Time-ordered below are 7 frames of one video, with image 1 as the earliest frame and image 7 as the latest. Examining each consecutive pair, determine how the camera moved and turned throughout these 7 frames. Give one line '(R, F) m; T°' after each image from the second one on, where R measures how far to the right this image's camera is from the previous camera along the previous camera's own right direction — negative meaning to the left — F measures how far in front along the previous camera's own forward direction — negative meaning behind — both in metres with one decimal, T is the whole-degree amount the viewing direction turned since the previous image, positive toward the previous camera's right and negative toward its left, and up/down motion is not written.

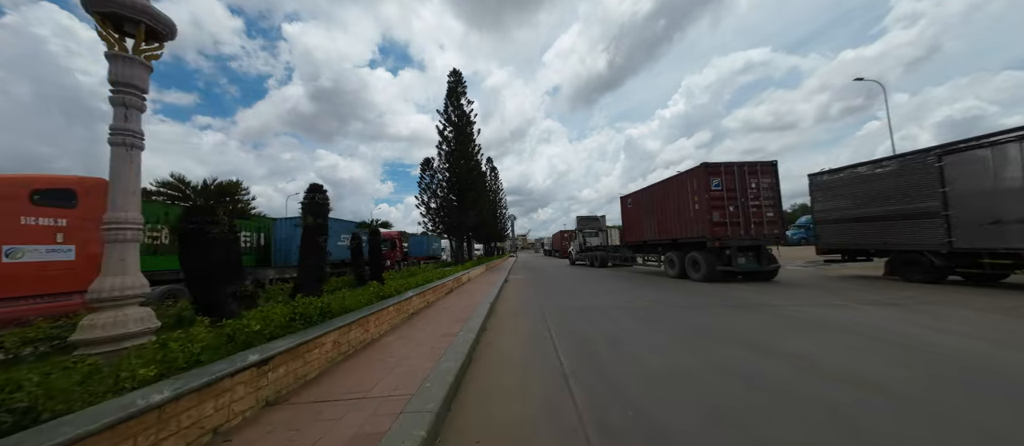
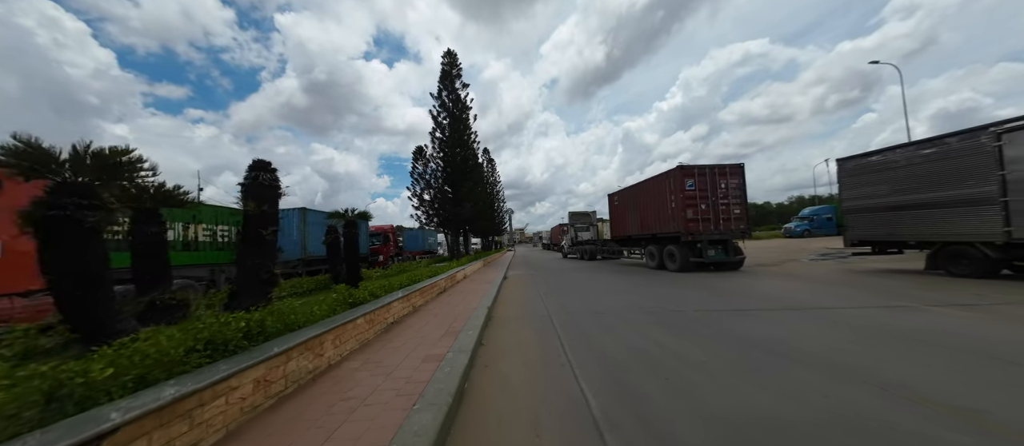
(-0.1, +1.2) m; 0°
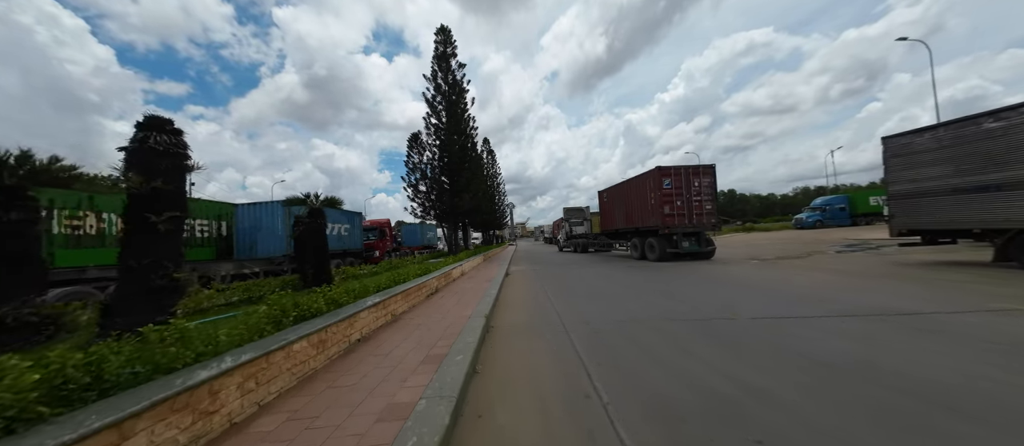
(0.0, +1.3) m; 0°
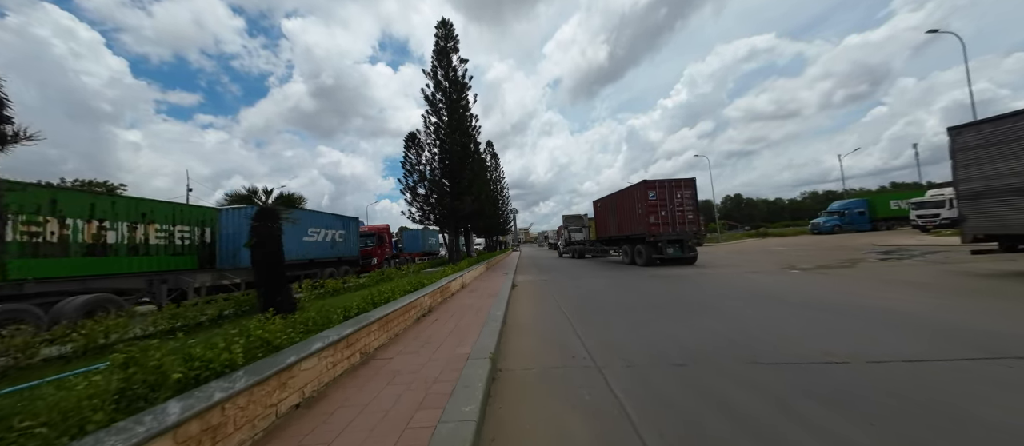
(-0.1, +1.3) m; -1°
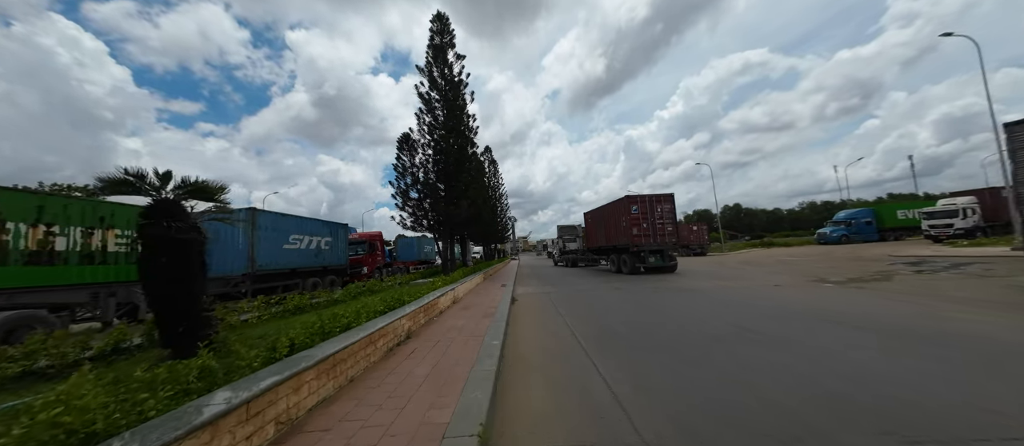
(0.0, +1.2) m; 0°
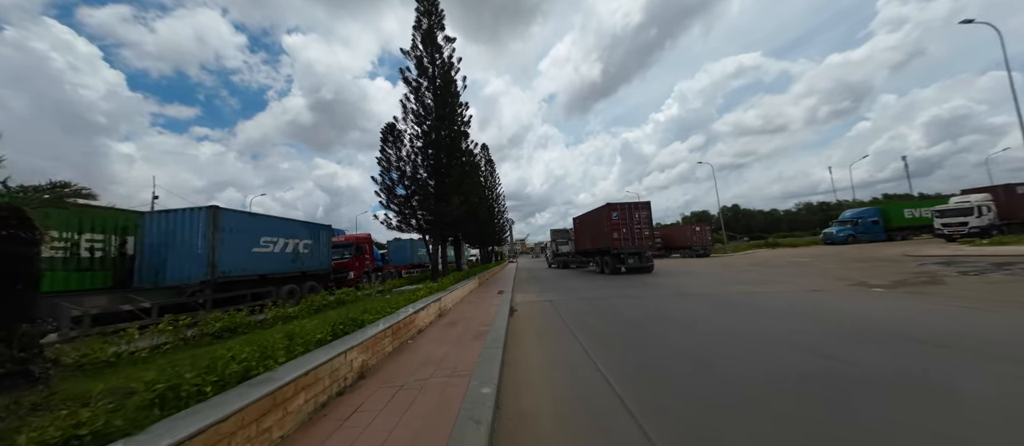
(0.0, +1.4) m; +1°
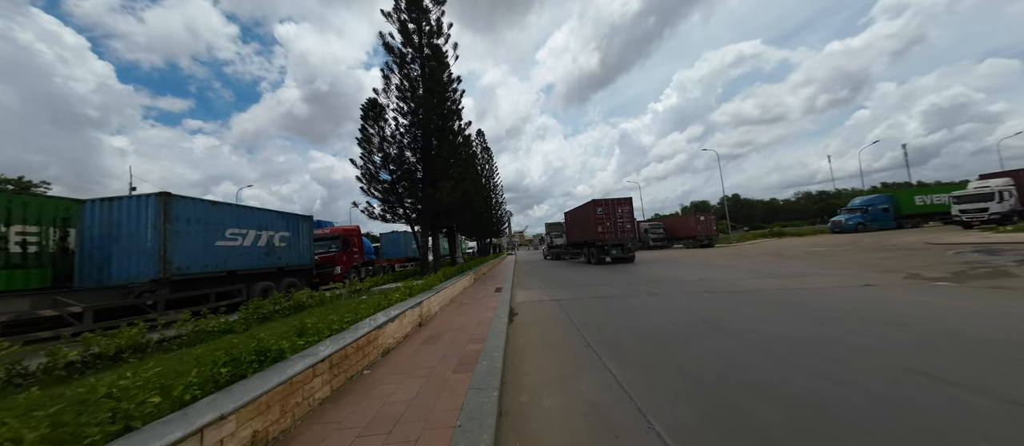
(0.0, +1.4) m; 0°
